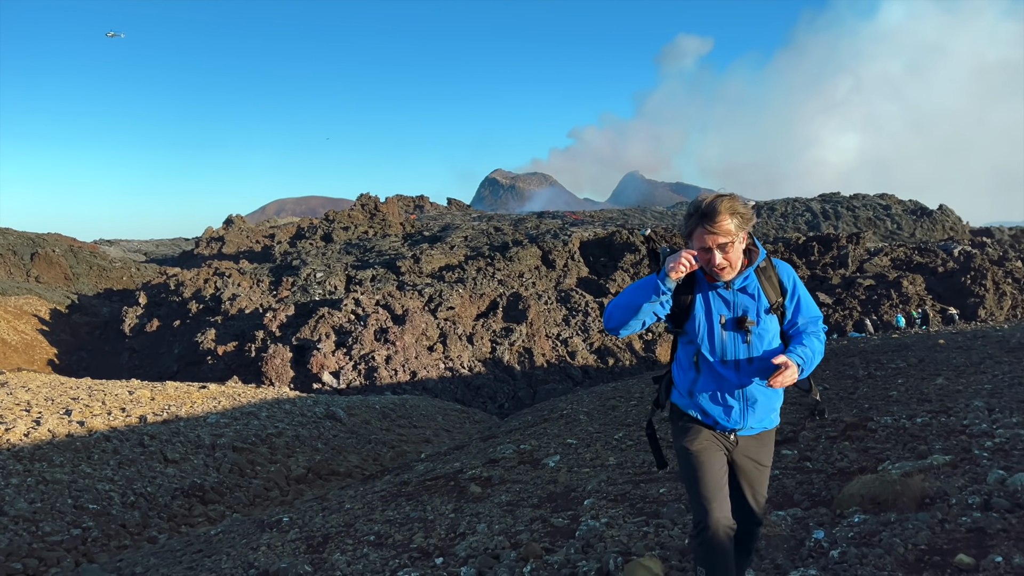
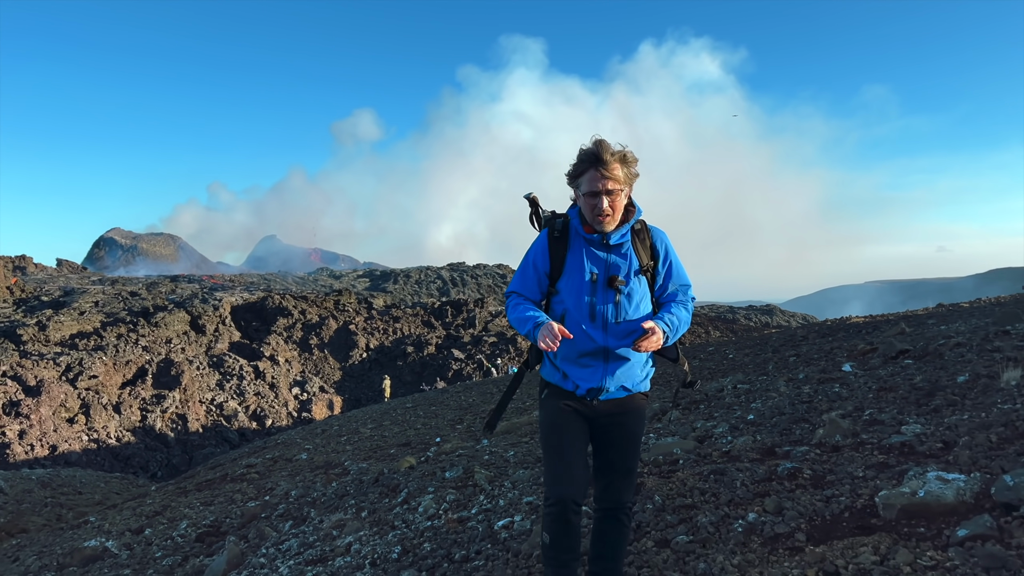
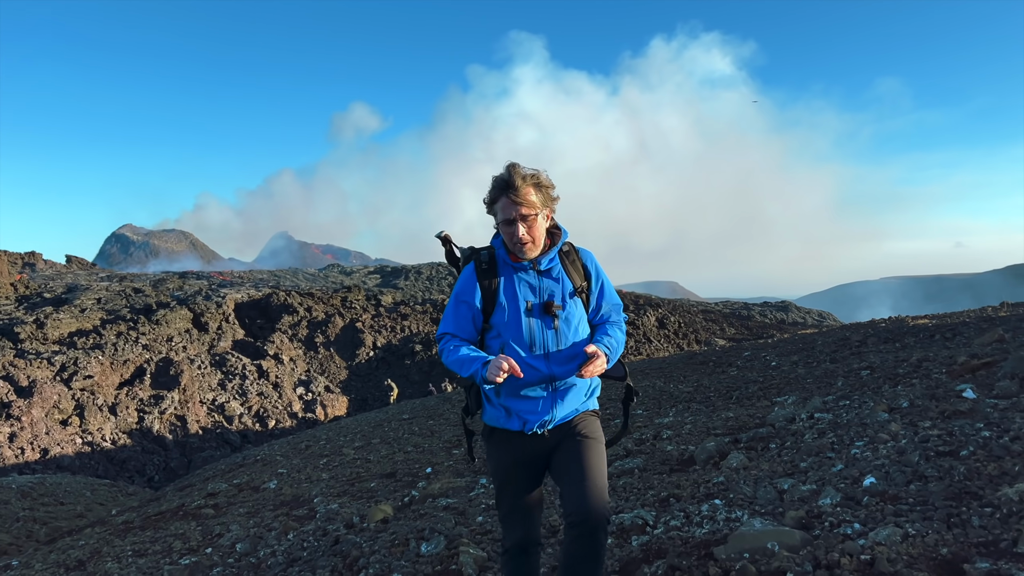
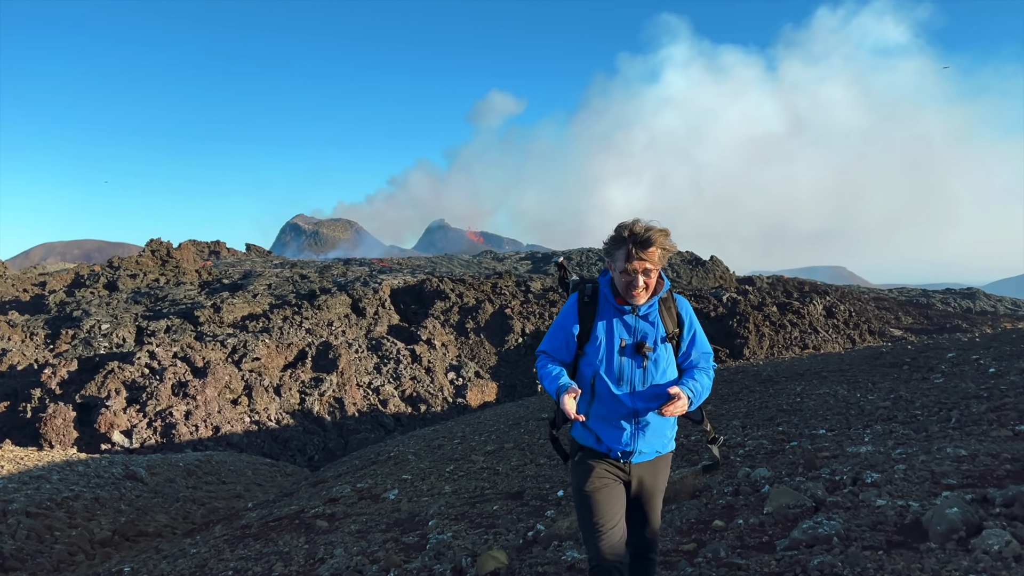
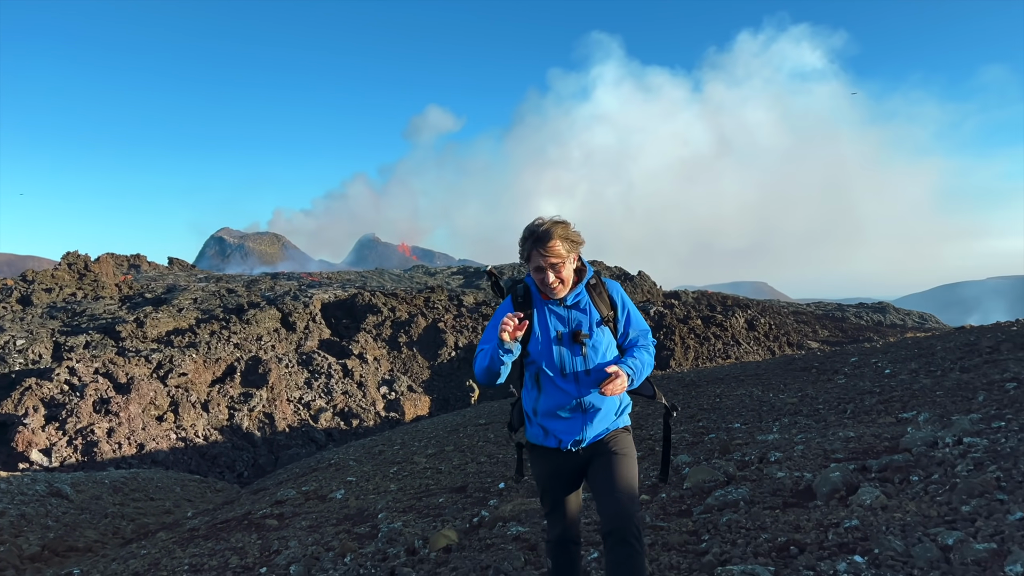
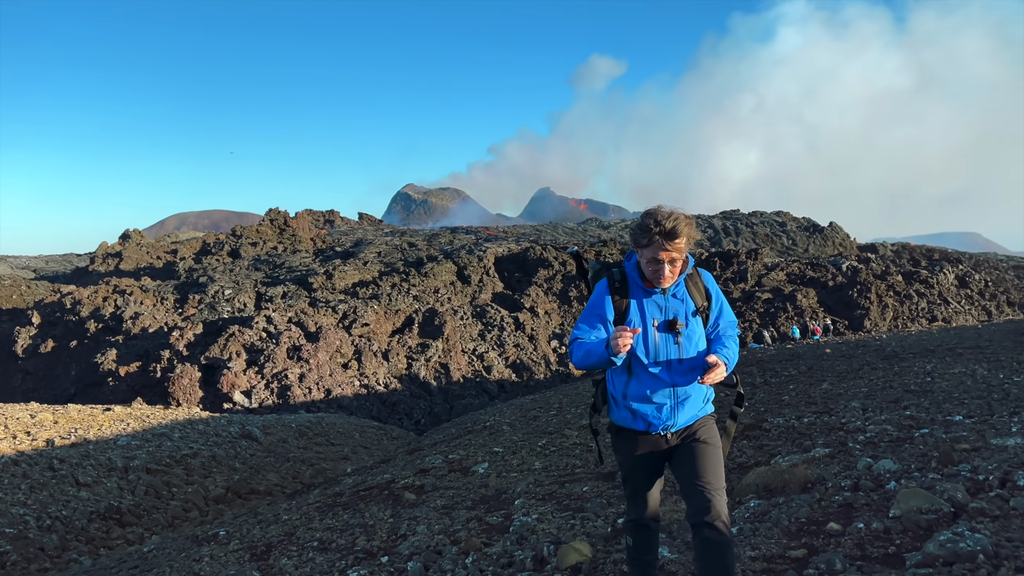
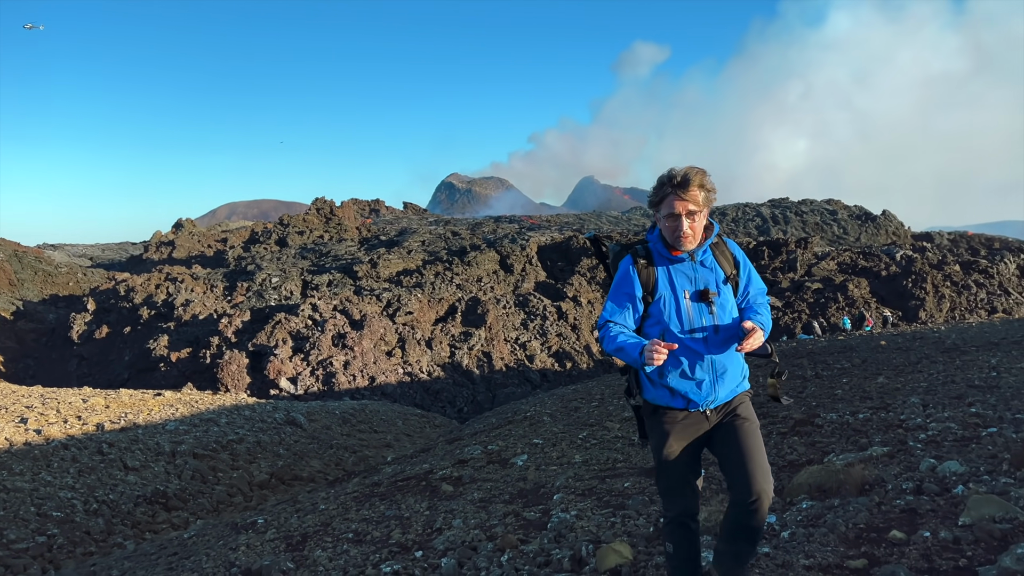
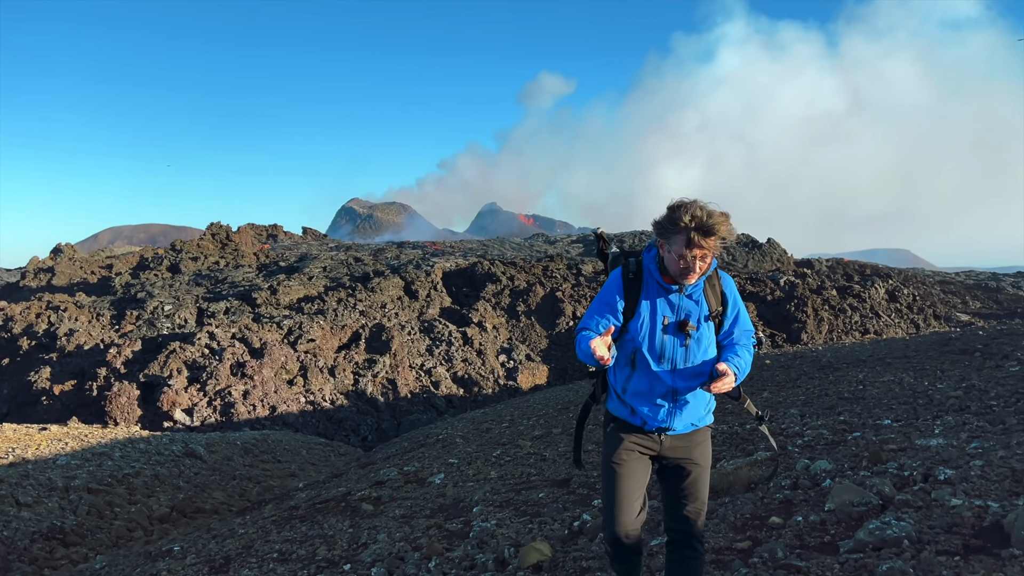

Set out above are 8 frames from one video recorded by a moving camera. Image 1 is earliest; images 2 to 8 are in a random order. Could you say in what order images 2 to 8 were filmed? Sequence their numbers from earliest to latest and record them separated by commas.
7, 6, 8, 4, 5, 3, 2
